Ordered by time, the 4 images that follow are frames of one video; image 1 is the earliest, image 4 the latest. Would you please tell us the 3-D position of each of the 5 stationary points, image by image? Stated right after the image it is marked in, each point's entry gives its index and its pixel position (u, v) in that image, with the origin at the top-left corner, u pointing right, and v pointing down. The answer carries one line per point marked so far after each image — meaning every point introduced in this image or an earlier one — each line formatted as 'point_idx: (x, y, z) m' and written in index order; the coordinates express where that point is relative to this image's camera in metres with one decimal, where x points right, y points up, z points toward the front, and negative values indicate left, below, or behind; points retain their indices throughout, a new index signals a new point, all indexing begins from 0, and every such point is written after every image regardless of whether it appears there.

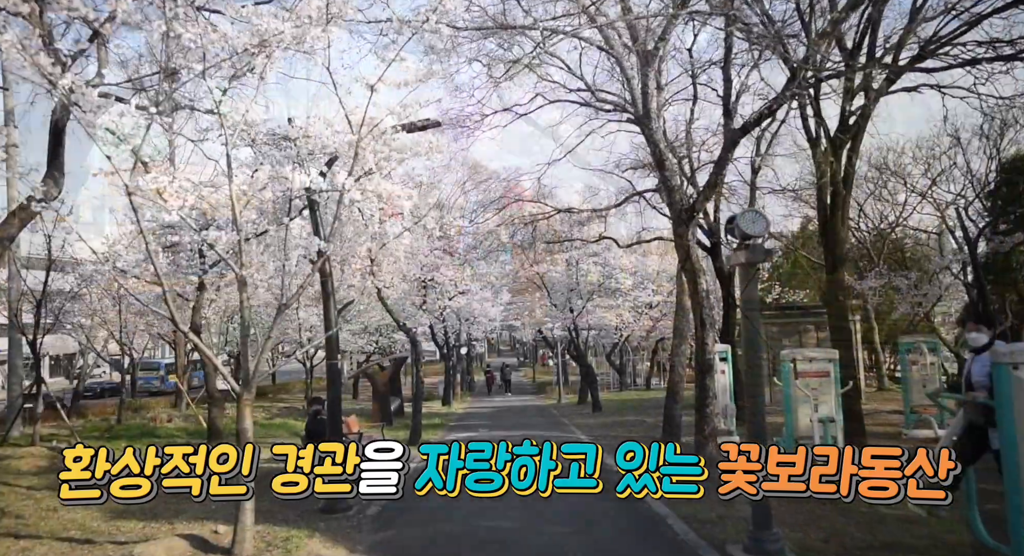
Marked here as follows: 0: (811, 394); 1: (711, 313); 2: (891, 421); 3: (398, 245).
0: (+3.5, -1.3, +10.5) m
1: (+2.7, -0.5, +12.5) m
2: (+6.7, -2.5, +15.9) m
3: (-2.4, +0.7, +18.9) m
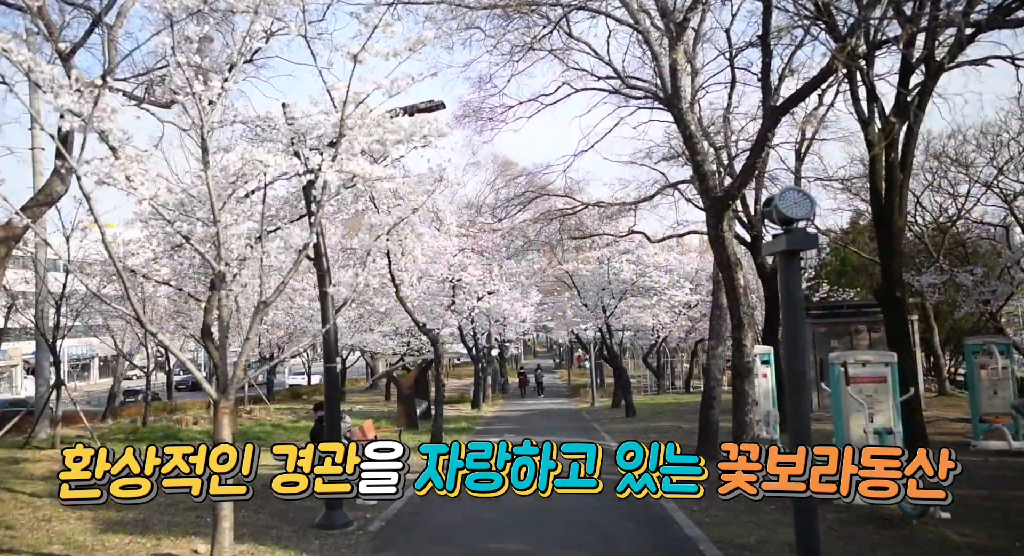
0: (+3.7, -1.3, +9.4) m
1: (+3.0, -0.4, +11.4) m
2: (+7.2, -2.4, +14.7) m
3: (-1.9, +0.7, +18.1) m
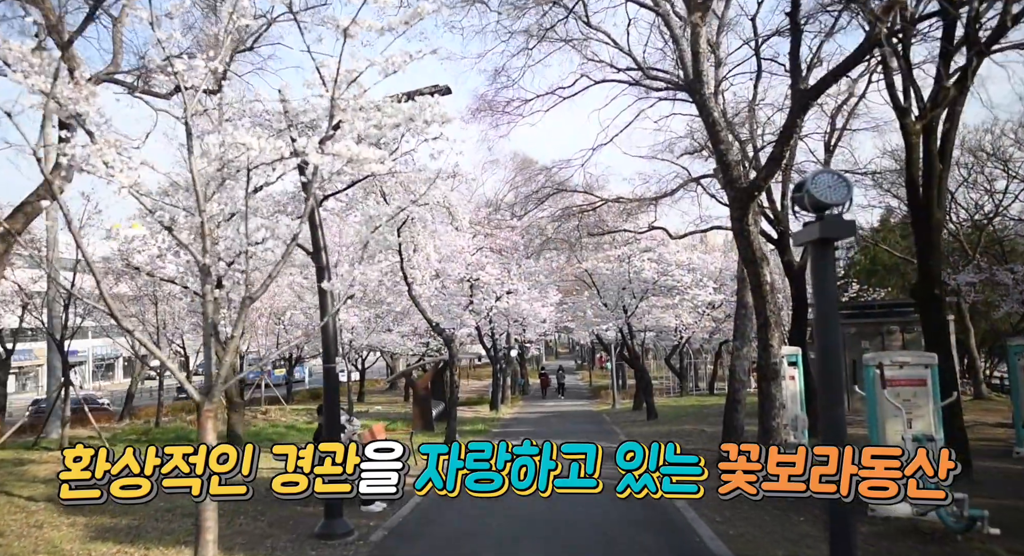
0: (+3.8, -1.2, +8.7) m
1: (+3.2, -0.4, +10.8) m
2: (+7.4, -2.4, +13.9) m
3: (-1.5, +0.8, +17.6) m
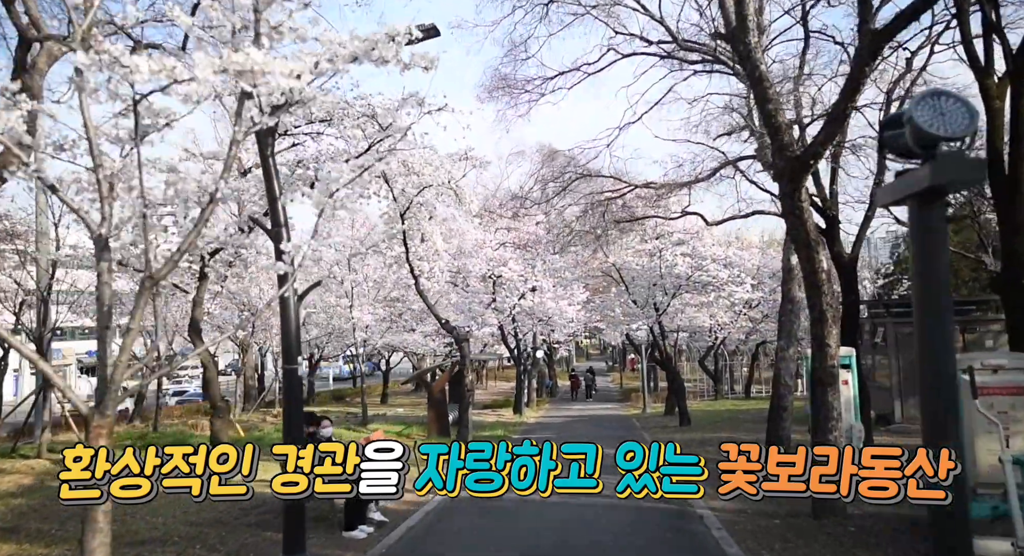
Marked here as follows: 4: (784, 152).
0: (+3.8, -1.1, +7.1) m
1: (+3.2, -0.3, +9.1) m
2: (+7.6, -2.3, +12.1) m
3: (-1.2, +0.9, +16.1) m
4: (+2.6, +1.2, +8.6) m
